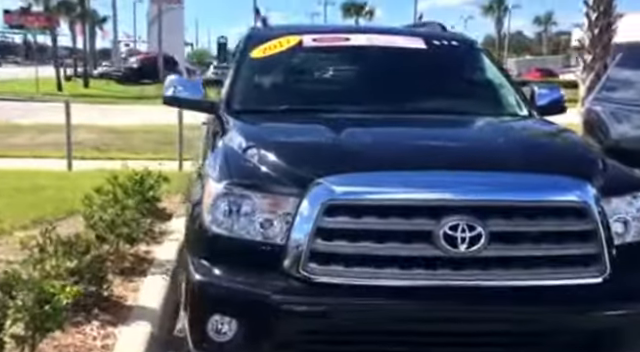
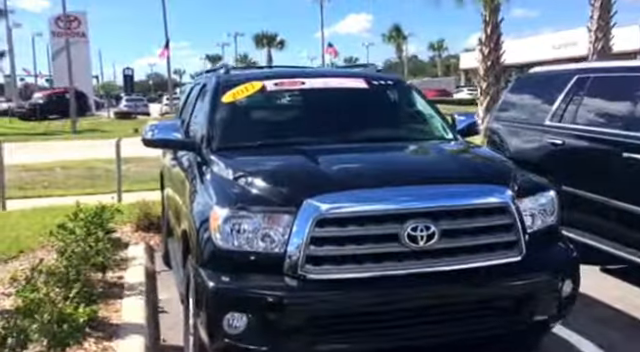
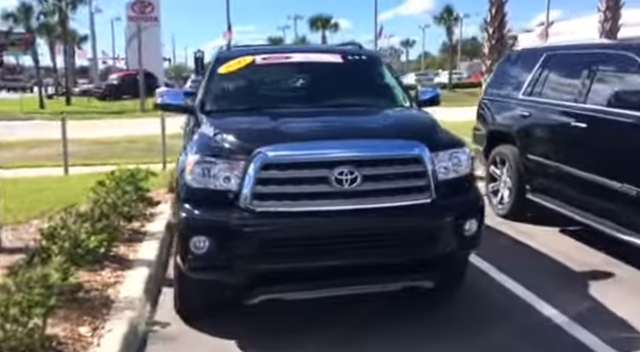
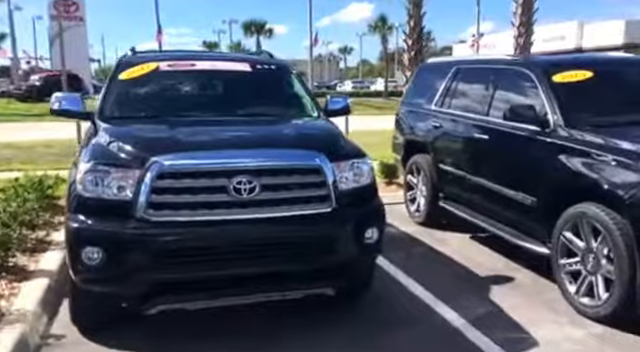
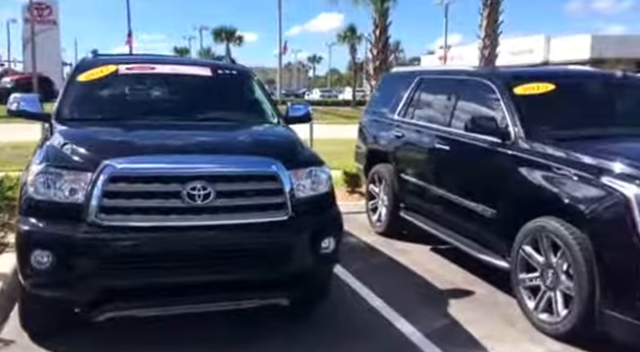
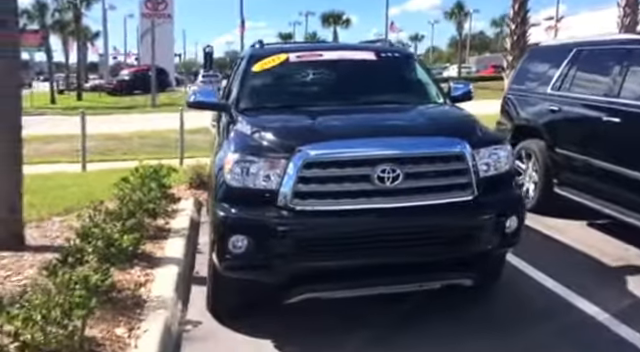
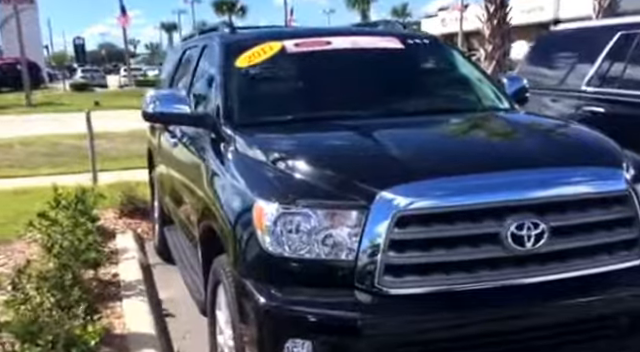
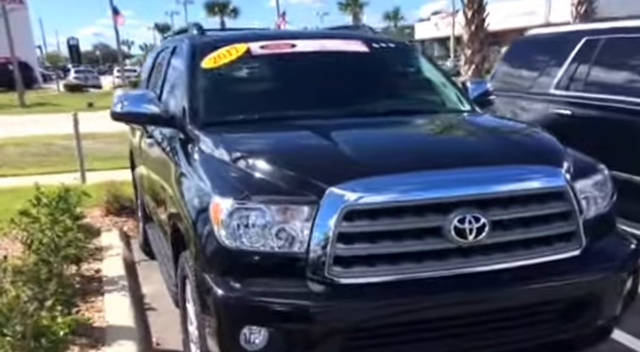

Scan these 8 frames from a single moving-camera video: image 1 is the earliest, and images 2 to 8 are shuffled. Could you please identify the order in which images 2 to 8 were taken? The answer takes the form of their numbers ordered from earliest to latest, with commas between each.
7, 8, 2, 6, 3, 4, 5
